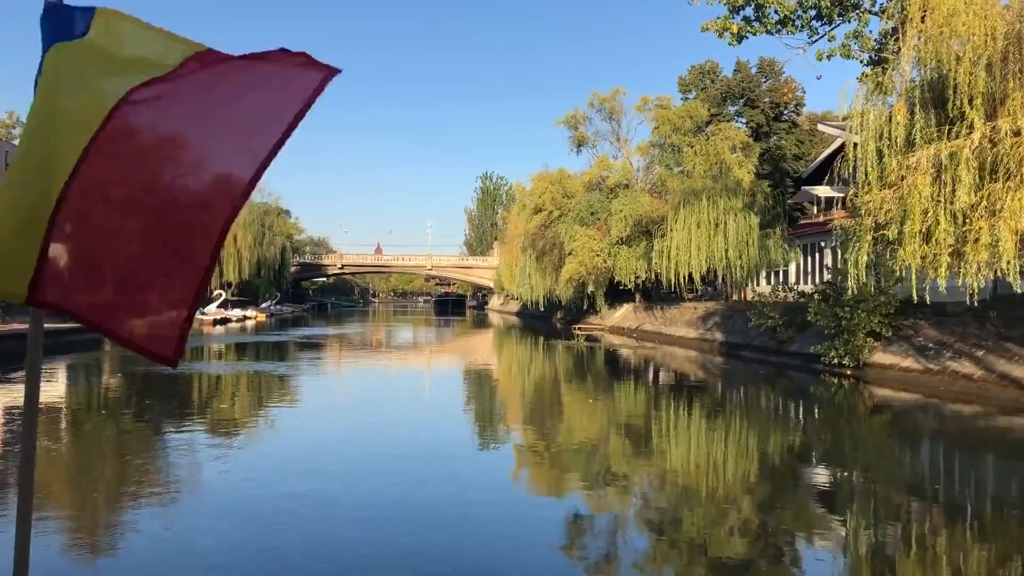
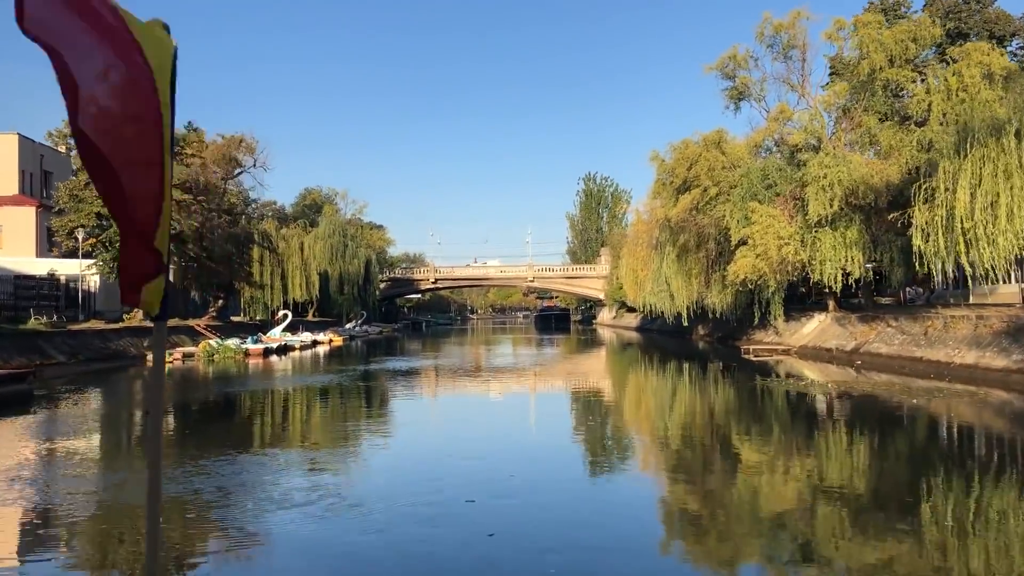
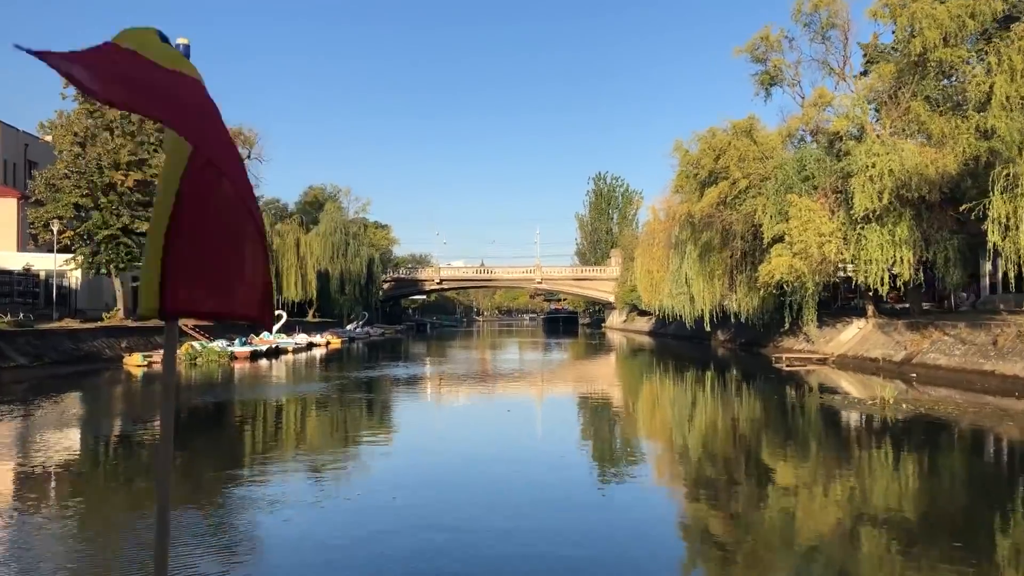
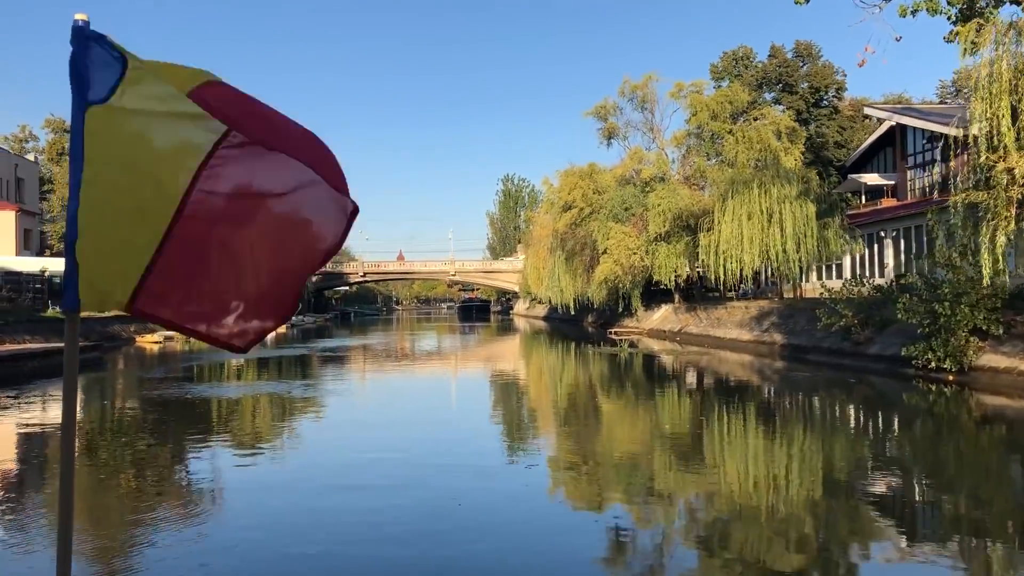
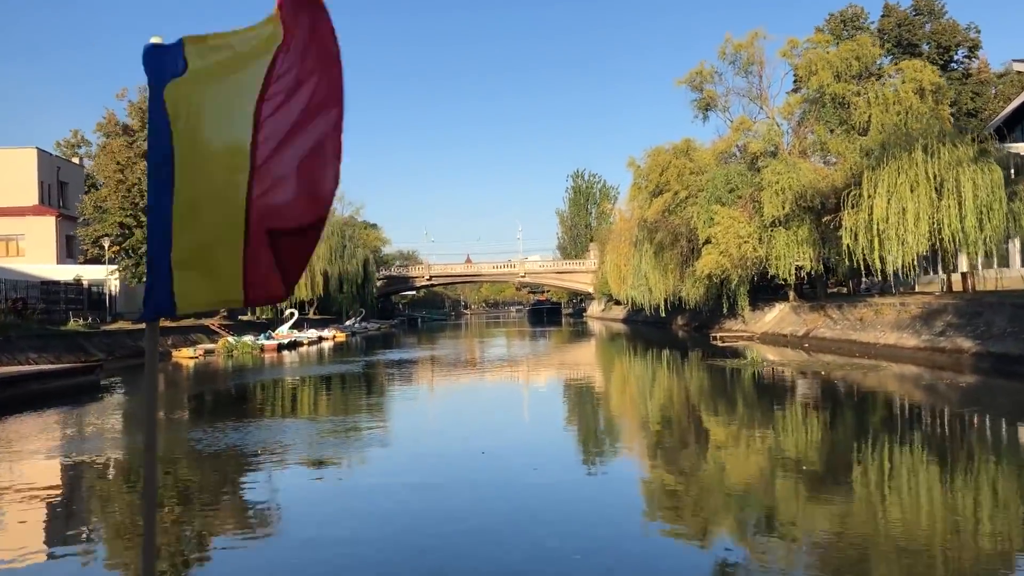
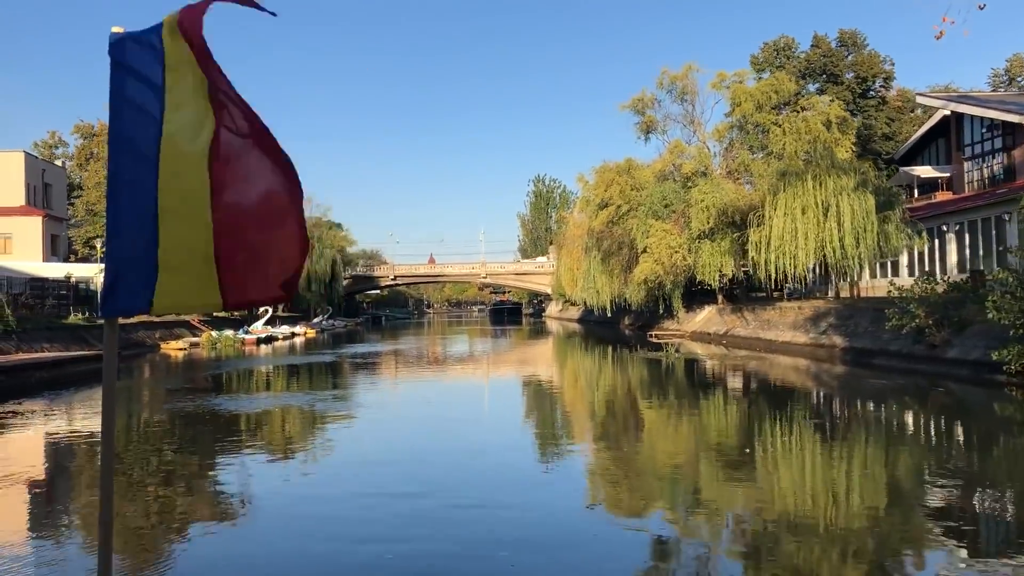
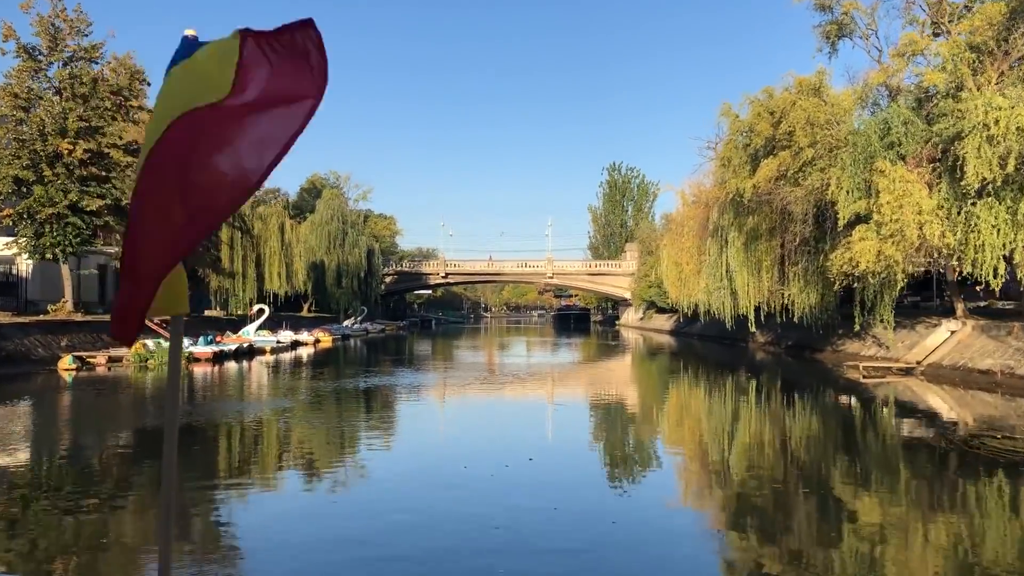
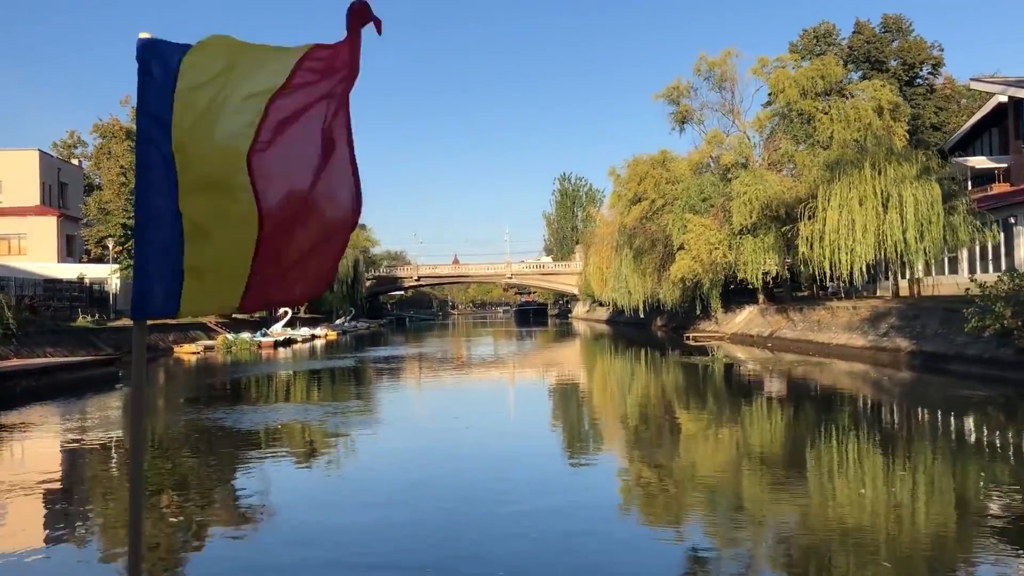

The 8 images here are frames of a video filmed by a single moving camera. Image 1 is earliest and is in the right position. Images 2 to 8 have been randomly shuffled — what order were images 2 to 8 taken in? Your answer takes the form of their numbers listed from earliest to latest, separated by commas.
4, 6, 8, 5, 2, 3, 7
